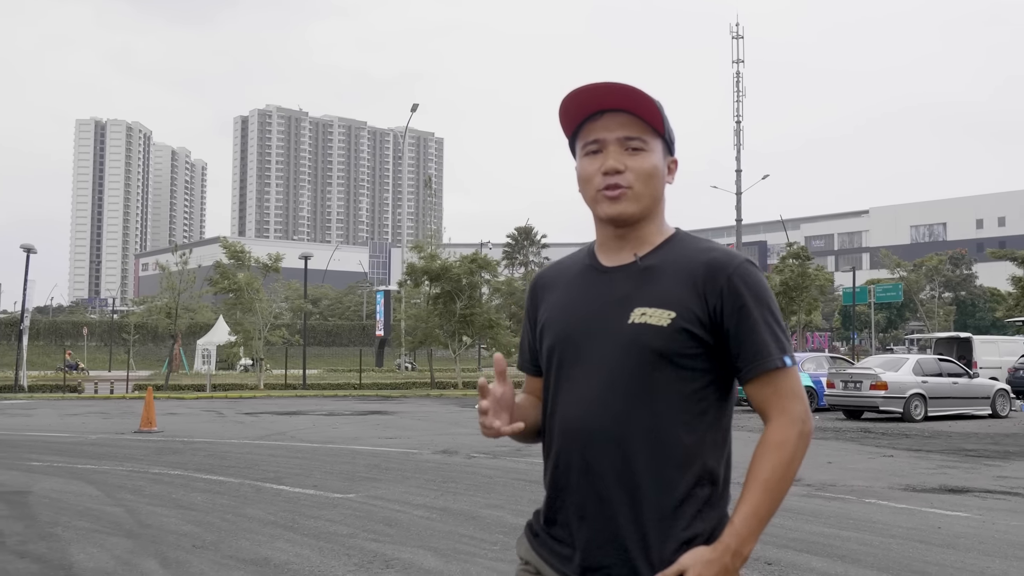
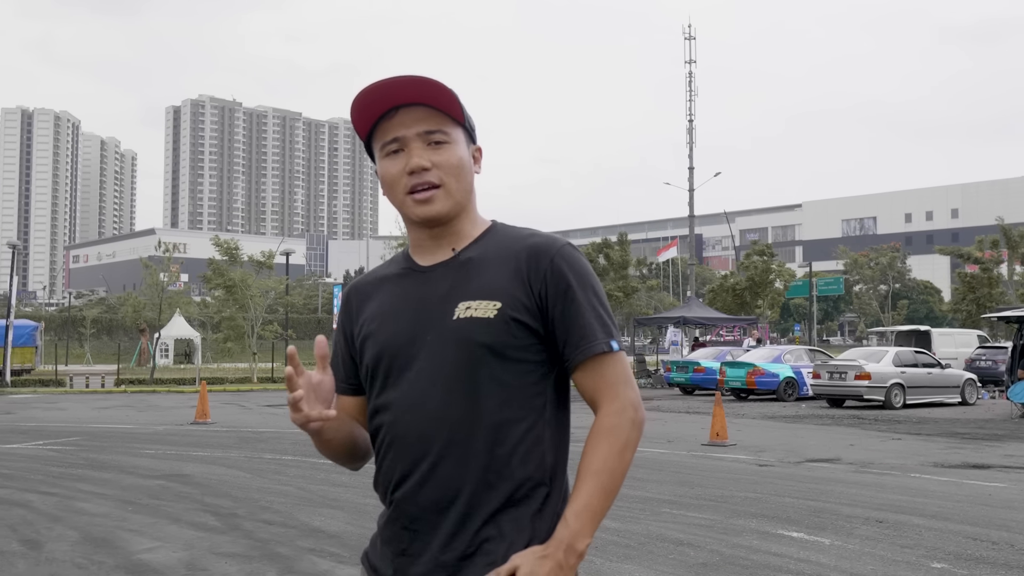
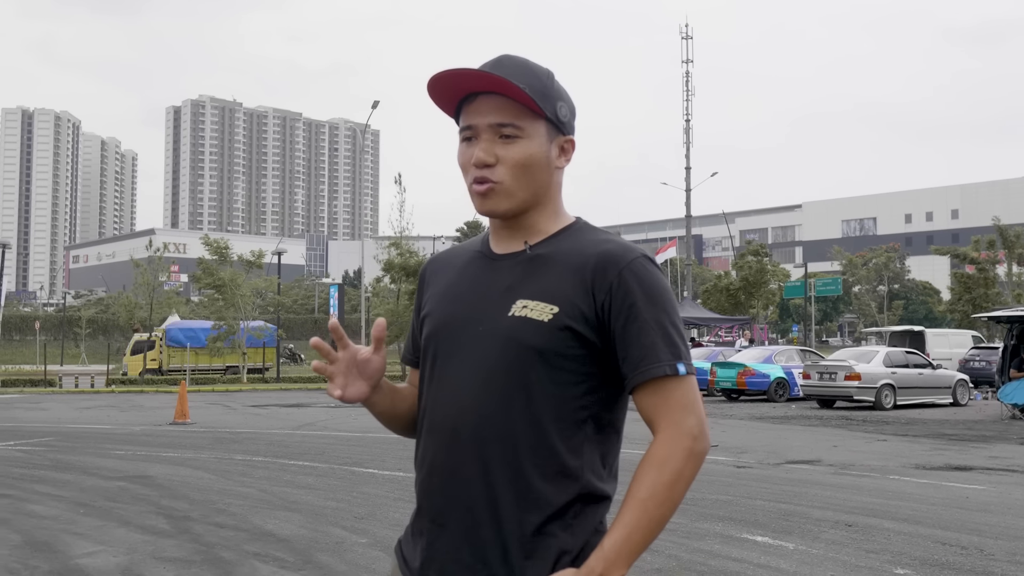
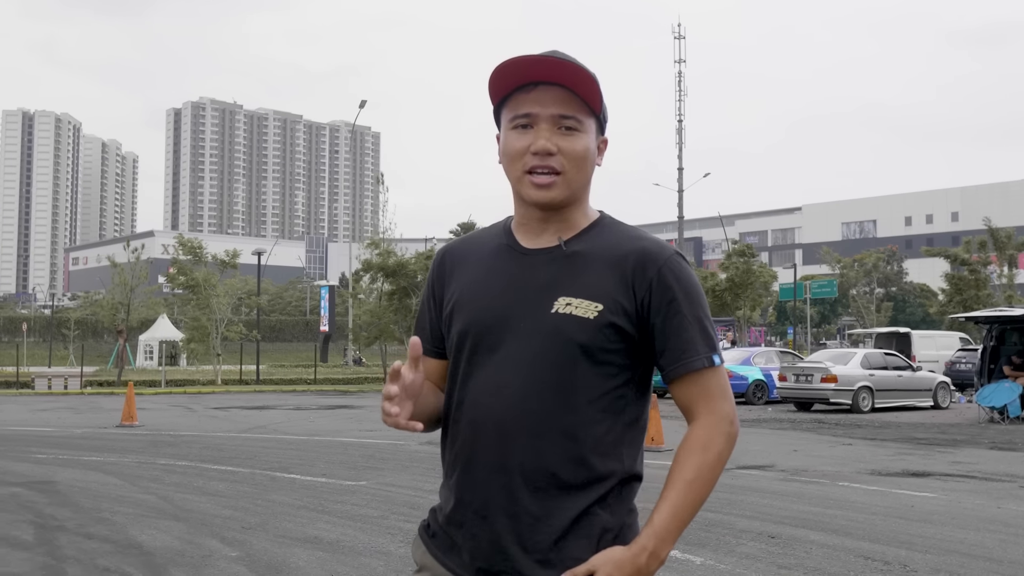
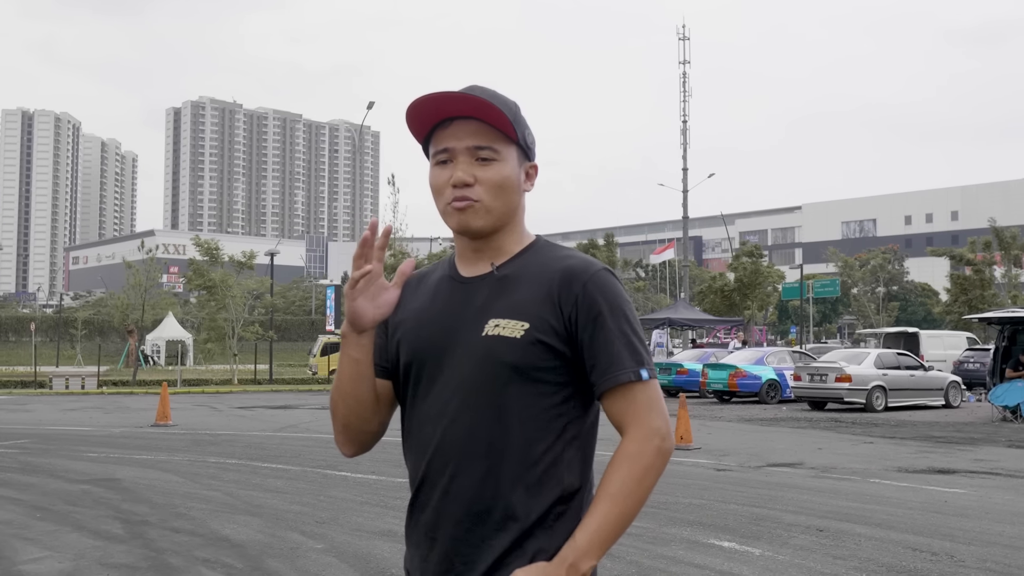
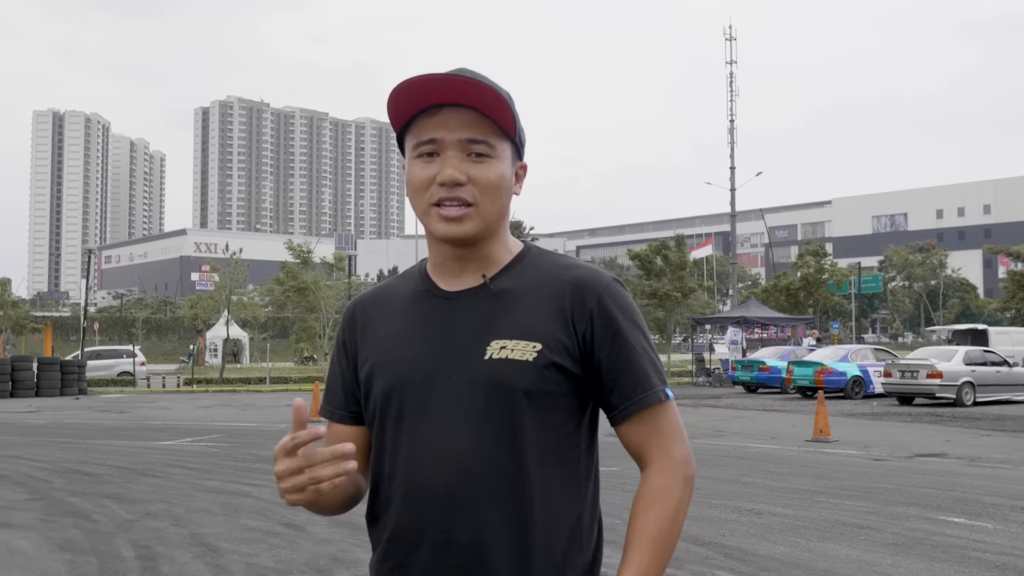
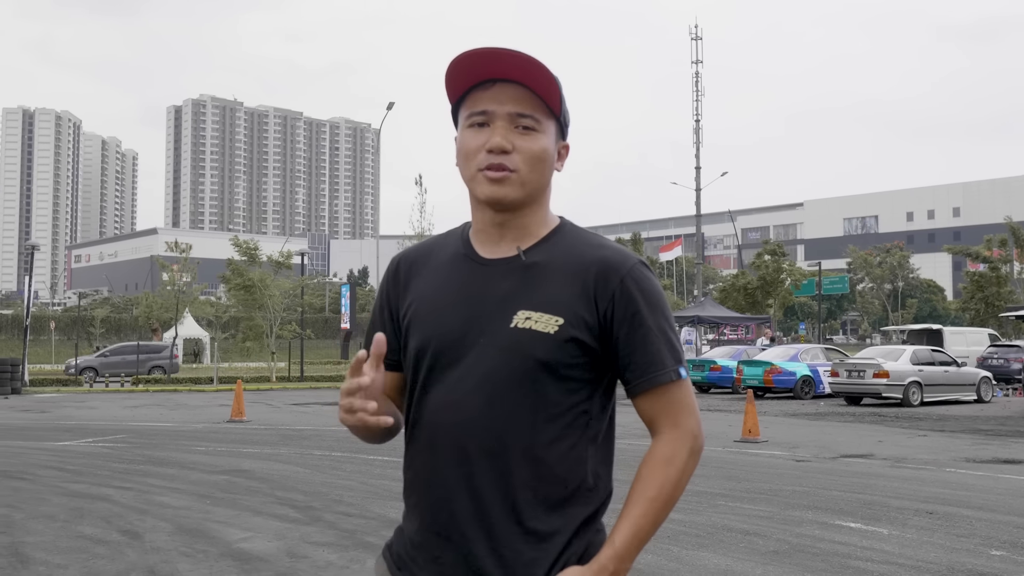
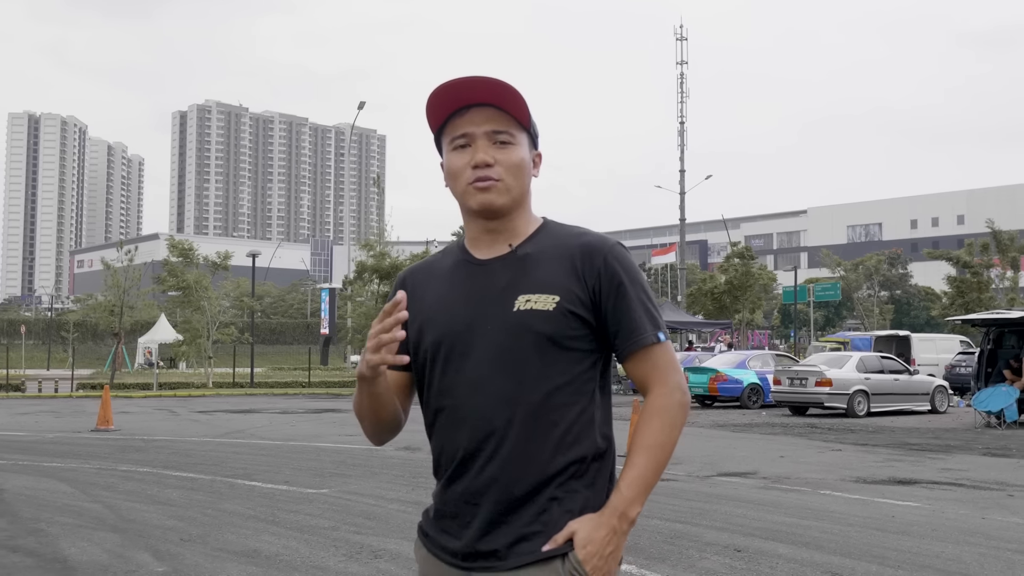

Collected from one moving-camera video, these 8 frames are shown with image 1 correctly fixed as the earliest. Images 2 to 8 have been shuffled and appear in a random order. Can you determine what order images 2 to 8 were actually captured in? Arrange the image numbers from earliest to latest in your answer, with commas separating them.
8, 4, 5, 3, 2, 7, 6
